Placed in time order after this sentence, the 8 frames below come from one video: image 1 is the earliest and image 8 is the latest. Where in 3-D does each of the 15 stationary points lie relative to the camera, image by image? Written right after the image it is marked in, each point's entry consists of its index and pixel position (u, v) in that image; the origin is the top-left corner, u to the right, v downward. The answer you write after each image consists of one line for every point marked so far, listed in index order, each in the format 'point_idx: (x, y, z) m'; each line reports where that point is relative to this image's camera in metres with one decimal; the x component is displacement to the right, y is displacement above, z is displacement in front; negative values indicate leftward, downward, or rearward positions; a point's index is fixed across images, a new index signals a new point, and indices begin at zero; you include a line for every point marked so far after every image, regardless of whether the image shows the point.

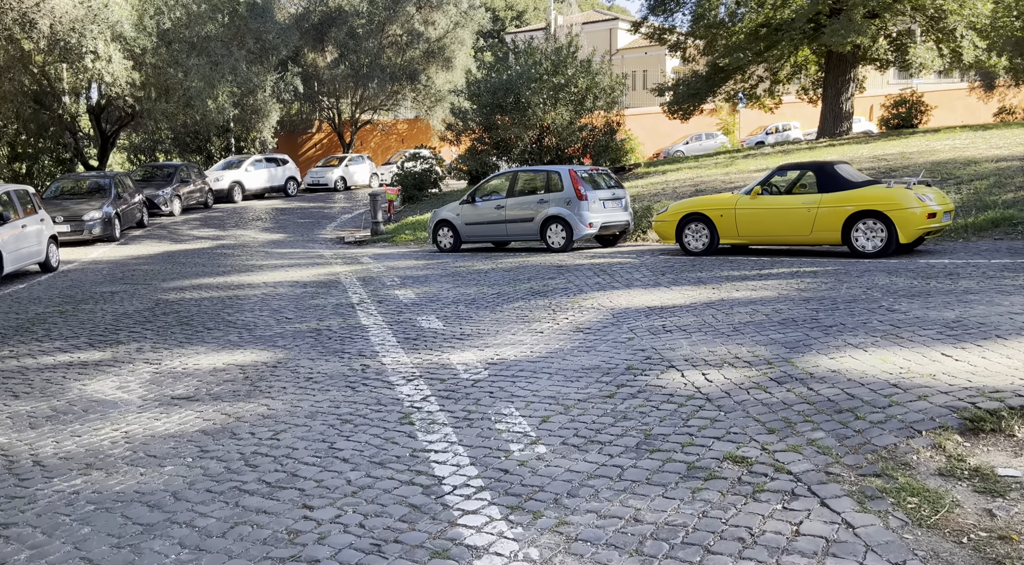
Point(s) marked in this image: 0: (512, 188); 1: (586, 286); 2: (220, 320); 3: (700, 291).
0: (0.0, +1.8, +18.9) m
1: (+0.9, 0.0, +12.3) m
2: (-3.4, -0.4, +11.6) m
3: (+2.0, -0.1, +11.0) m
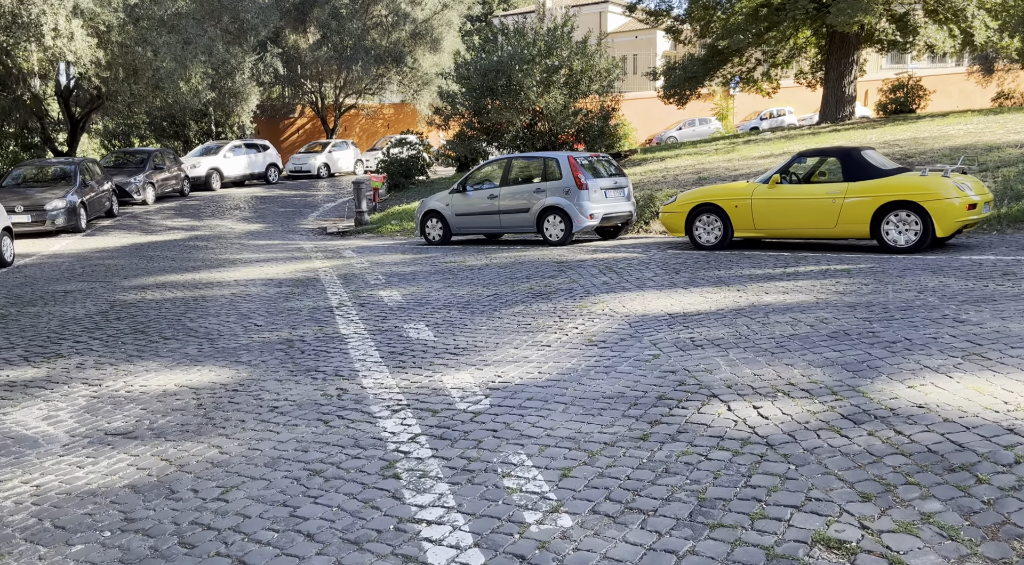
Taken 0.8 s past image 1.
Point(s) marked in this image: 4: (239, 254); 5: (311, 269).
0: (-0.1, +1.8, +17.6) m
1: (+0.9, 0.0, +11.0) m
2: (-3.4, -0.4, +10.3) m
3: (+2.0, -0.1, +9.7) m
4: (-5.3, +0.5, +19.8) m
5: (-3.2, +0.2, +16.0) m
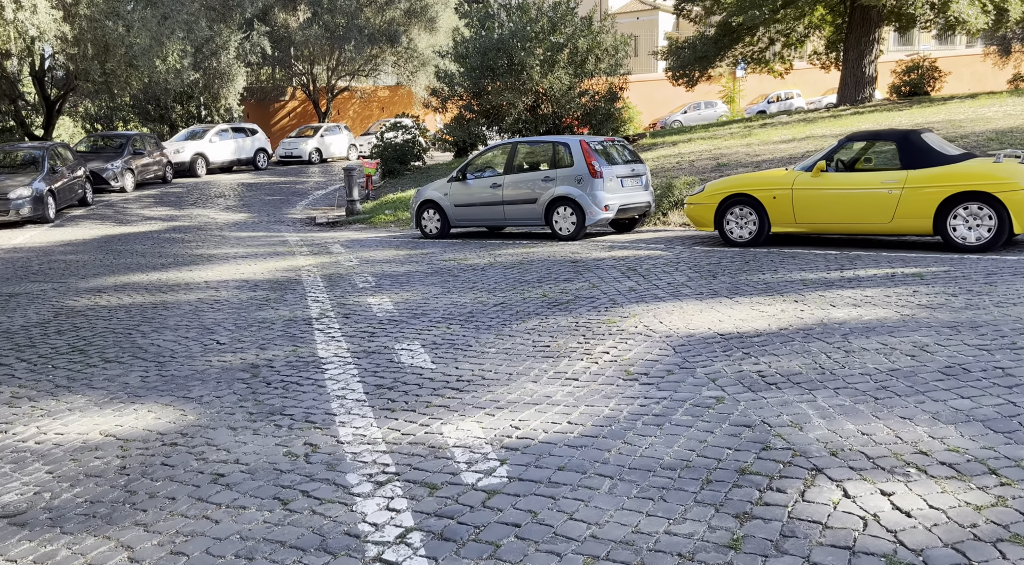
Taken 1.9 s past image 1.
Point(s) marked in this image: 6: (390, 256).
0: (0.0, +1.9, +15.9) m
1: (+1.0, -0.1, +9.3) m
2: (-3.3, -0.5, +8.6) m
3: (+2.1, -0.2, +8.1) m
4: (-5.3, +0.6, +18.1) m
5: (-3.1, +0.2, +14.3) m
6: (-1.8, +0.4, +14.7) m
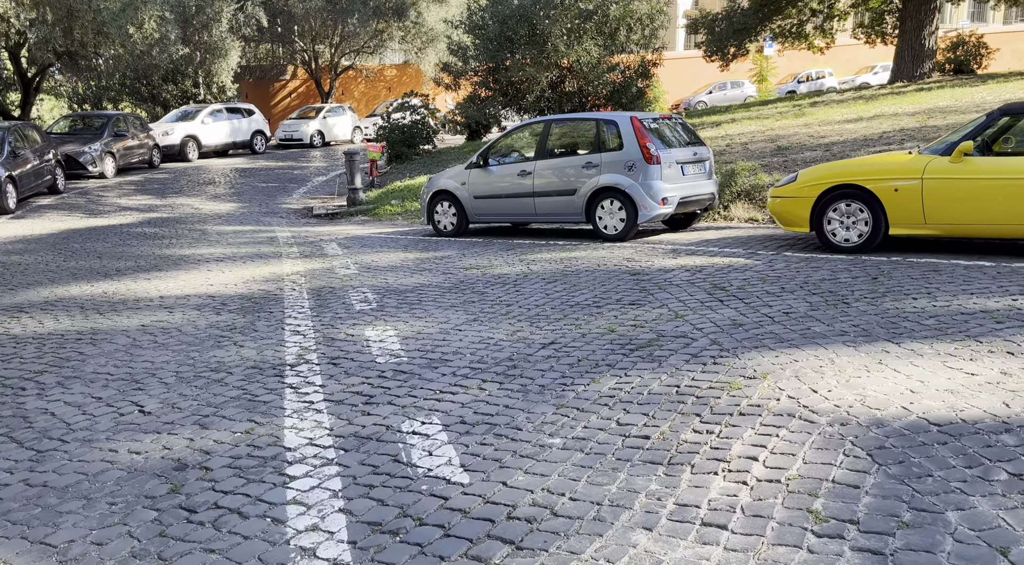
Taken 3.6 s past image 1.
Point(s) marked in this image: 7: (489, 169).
0: (+0.4, +1.8, +13.1) m
1: (+1.3, -0.3, +6.6) m
2: (-2.9, -0.7, +5.9) m
3: (+2.5, -0.4, +5.3) m
4: (-4.8, +0.5, +15.4) m
5: (-2.7, +0.1, +11.5) m
6: (-1.4, +0.2, +11.9) m
7: (-0.3, +1.5, +13.6) m
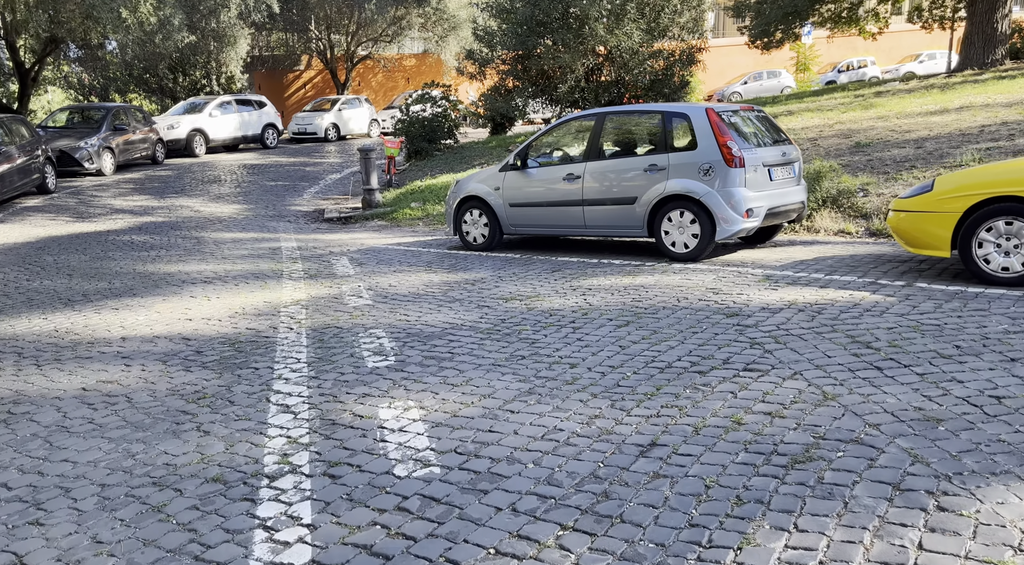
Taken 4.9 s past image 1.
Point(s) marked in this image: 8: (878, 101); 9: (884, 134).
0: (+0.9, +1.5, +10.9) m
1: (+1.7, -0.6, +4.3) m
2: (-2.6, -1.1, +3.8) m
3: (+2.8, -0.8, +3.0) m
4: (-4.3, +0.3, +13.3) m
5: (-2.2, -0.2, +9.4) m
6: (-0.9, 0.0, +9.8) m
7: (+0.2, +1.2, +11.4) m
8: (+7.2, +3.6, +20.0) m
9: (+5.7, +2.3, +15.5) m
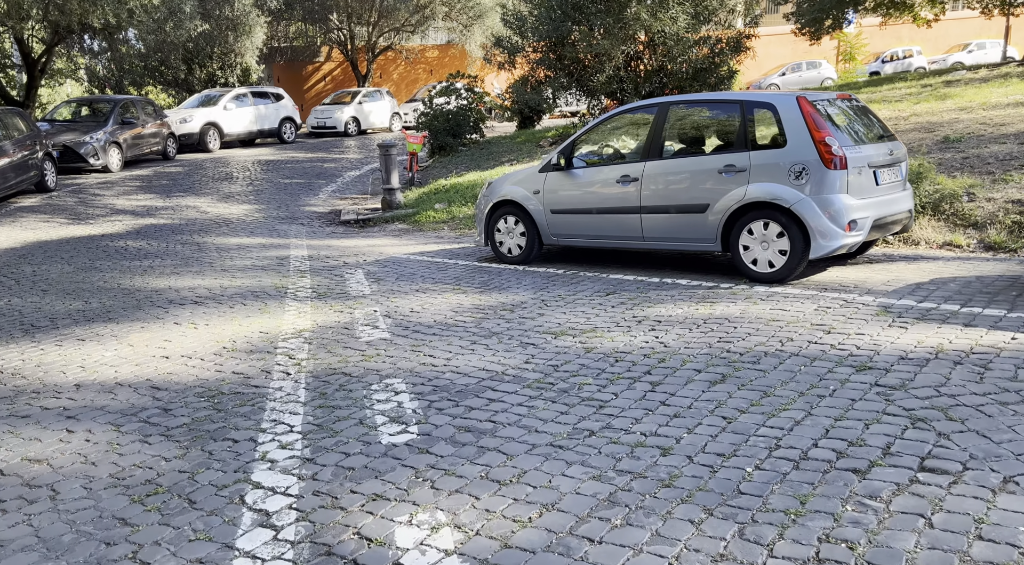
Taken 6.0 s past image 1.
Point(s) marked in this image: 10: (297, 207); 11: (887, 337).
0: (+1.3, +1.3, +9.1) m
1: (+2.0, -0.9, +2.6) m
2: (-2.3, -1.3, +2.1) m
3: (+3.1, -1.0, +1.2) m
4: (-3.8, +0.1, +11.6) m
5: (-1.9, -0.4, +7.7) m
6: (-0.5, -0.2, +8.1) m
7: (+0.6, +1.0, +9.7) m
8: (+7.8, +3.4, +18.1) m
9: (+6.2, +2.1, +13.6) m
10: (-4.0, +1.4, +18.9) m
11: (+2.3, -0.3, +6.0) m
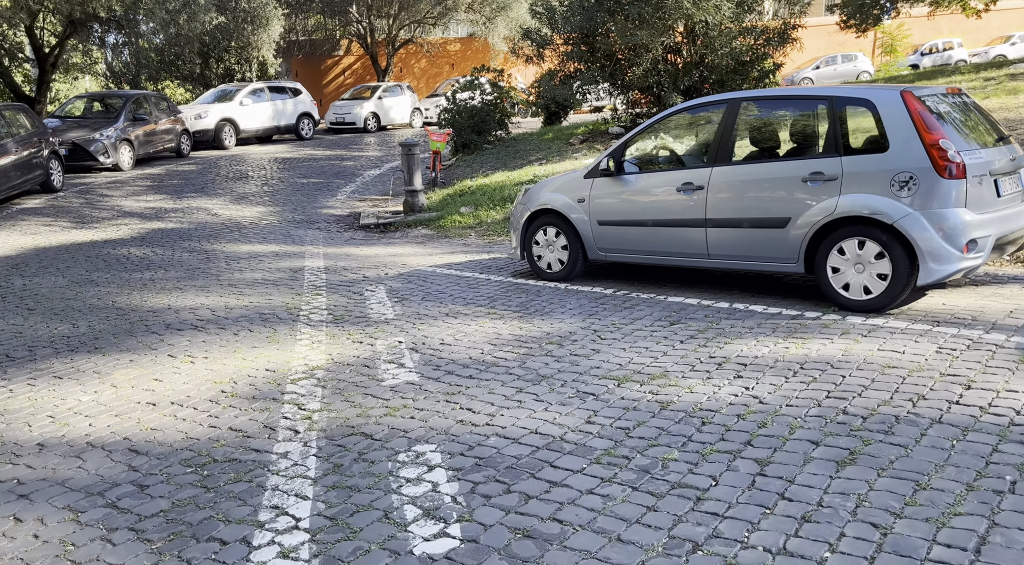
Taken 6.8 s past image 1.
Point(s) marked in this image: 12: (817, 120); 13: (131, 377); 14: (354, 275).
0: (+1.6, +1.1, +7.9) m
1: (+2.2, -1.1, +1.3) m
2: (-2.1, -1.5, +0.9) m
3: (+3.3, -1.3, 0.0) m
4: (-3.4, -0.1, +10.5) m
5: (-1.5, -0.6, +6.5) m
6: (-0.2, -0.4, +6.8) m
7: (+1.0, +0.9, +8.5) m
8: (+8.4, +3.2, +16.7) m
9: (+6.6, +1.9, +12.3) m
10: (-3.5, +1.3, +17.8) m
11: (+2.5, -0.5, +4.7) m
12: (+2.2, +1.2, +7.3) m
13: (-2.5, -0.6, +6.8) m
14: (-1.7, +0.1, +10.9) m
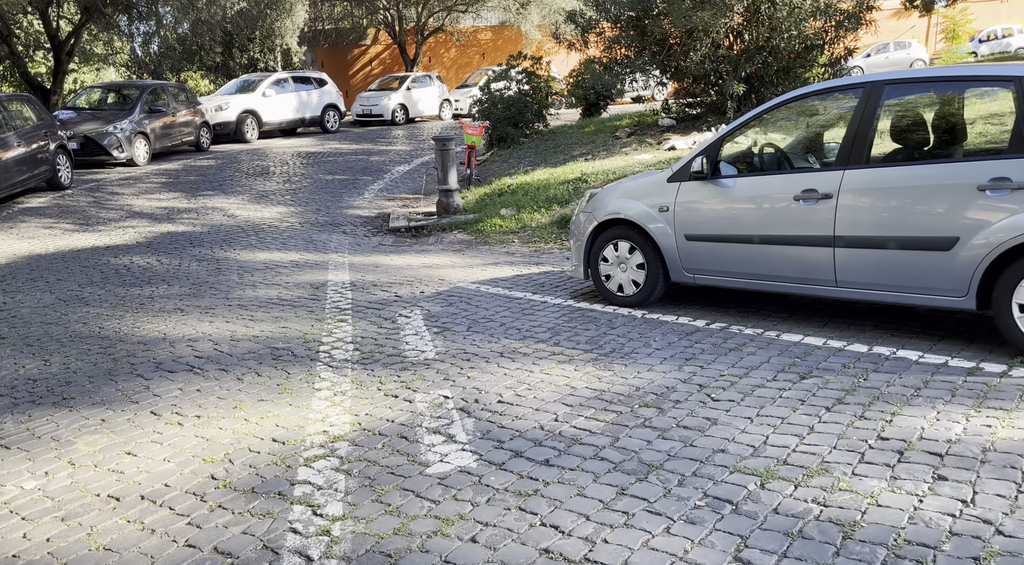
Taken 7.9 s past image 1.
0: (+2.1, +0.9, +6.1) m
1: (+2.5, -1.4, -0.4) m
2: (-1.8, -1.8, -0.7) m
3: (+3.5, -1.5, -1.8) m
4: (-2.9, -0.3, +8.8) m
5: (-1.1, -0.8, +4.9) m
6: (+0.2, -0.7, +5.2) m
7: (+1.5, +0.6, +6.7) m
8: (+9.1, +3.1, +14.7) m
9: (+7.2, +1.7, +10.4) m
10: (-2.8, +1.1, +16.1) m
11: (+2.9, -0.8, +2.9) m
12: (+2.6, +1.0, +5.5) m
13: (-2.1, -0.8, +5.1) m
14: (-1.2, -0.1, +9.3) m
